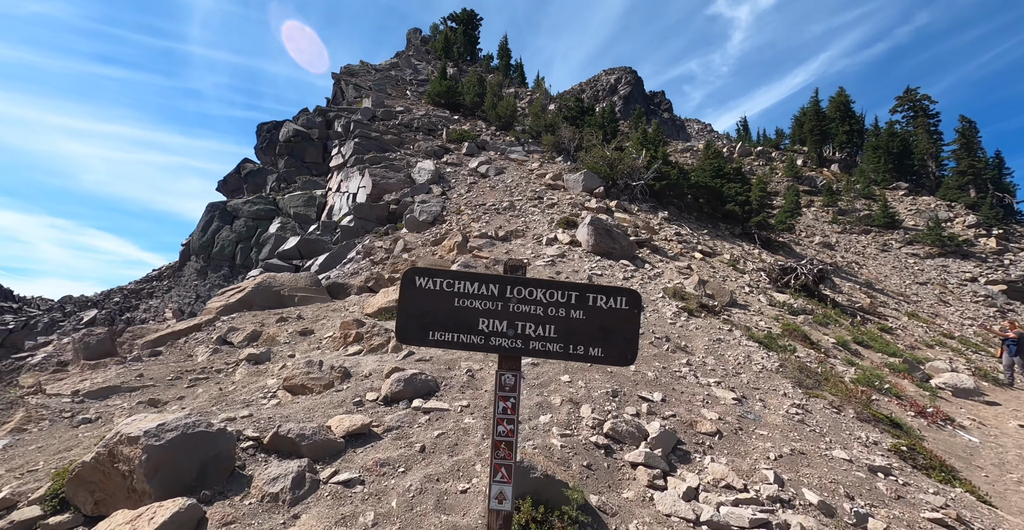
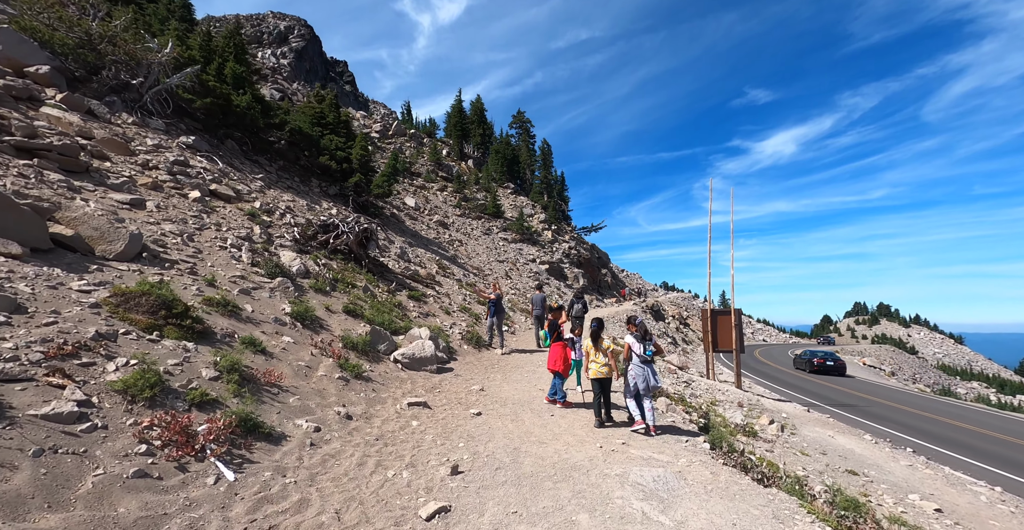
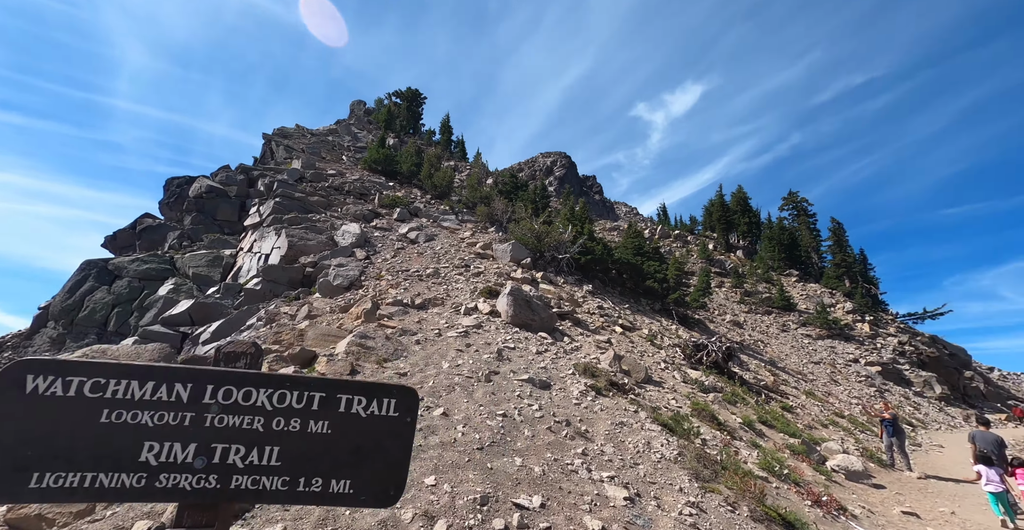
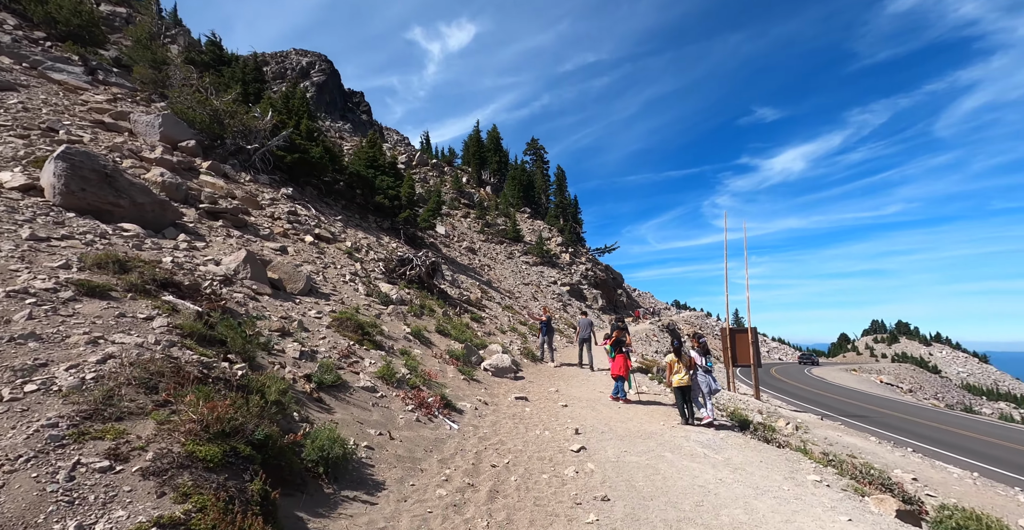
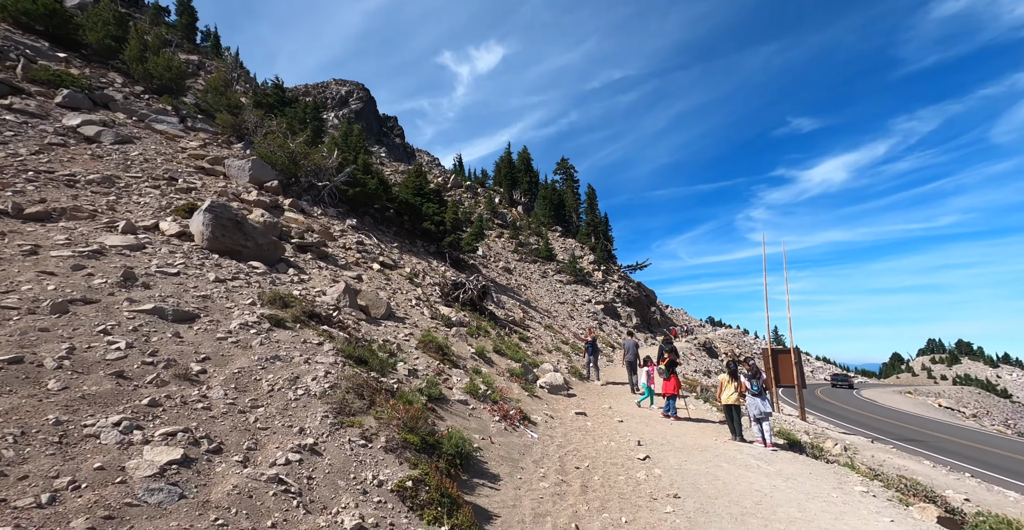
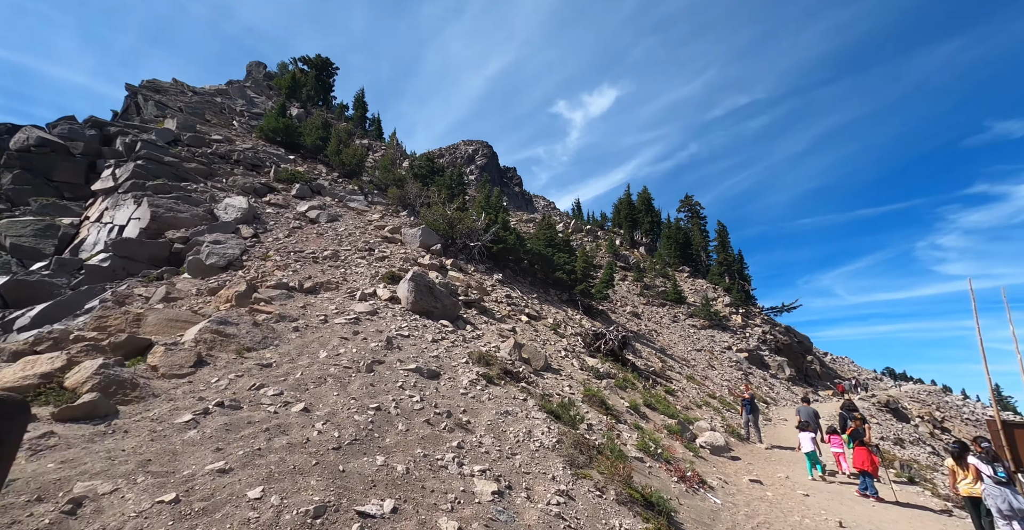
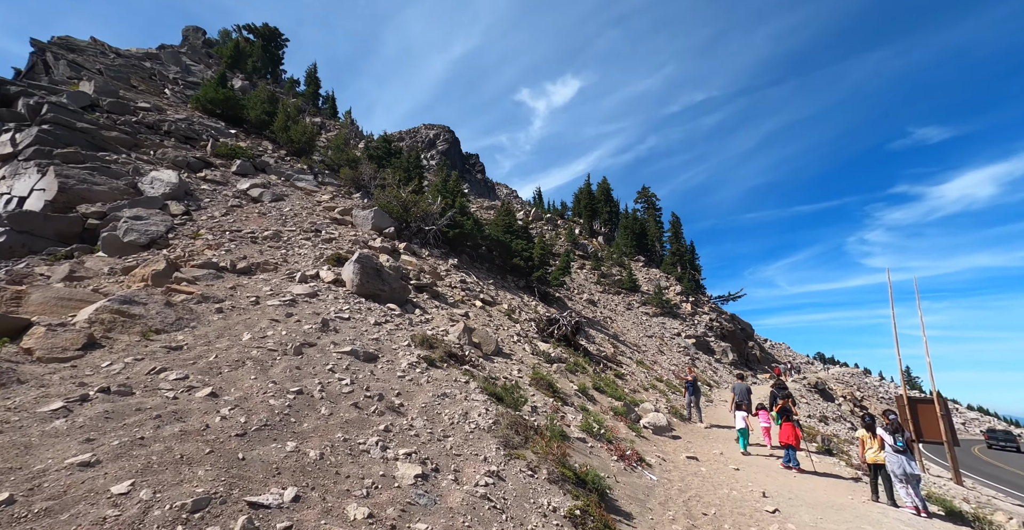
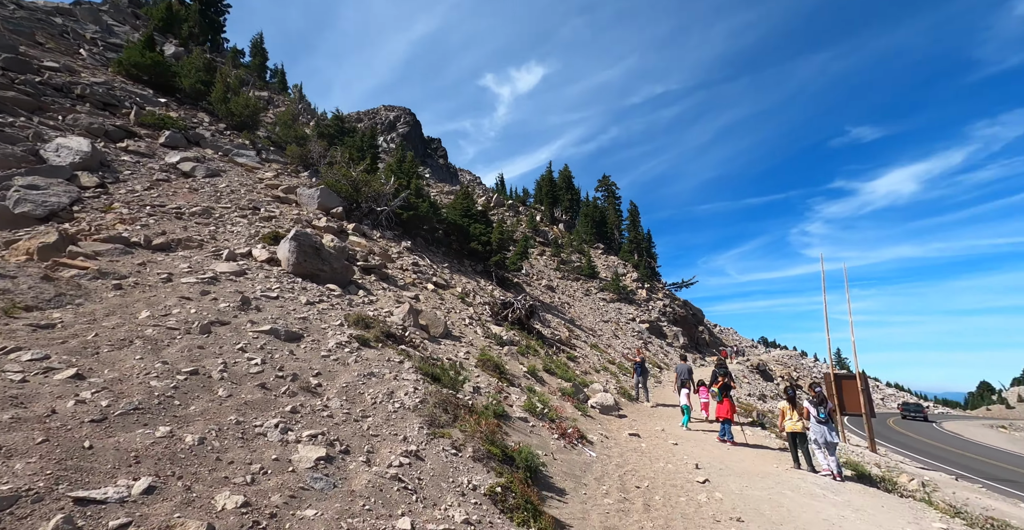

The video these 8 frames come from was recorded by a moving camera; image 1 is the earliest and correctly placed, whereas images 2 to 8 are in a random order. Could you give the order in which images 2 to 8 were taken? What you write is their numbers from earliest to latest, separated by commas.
3, 6, 7, 8, 5, 4, 2
